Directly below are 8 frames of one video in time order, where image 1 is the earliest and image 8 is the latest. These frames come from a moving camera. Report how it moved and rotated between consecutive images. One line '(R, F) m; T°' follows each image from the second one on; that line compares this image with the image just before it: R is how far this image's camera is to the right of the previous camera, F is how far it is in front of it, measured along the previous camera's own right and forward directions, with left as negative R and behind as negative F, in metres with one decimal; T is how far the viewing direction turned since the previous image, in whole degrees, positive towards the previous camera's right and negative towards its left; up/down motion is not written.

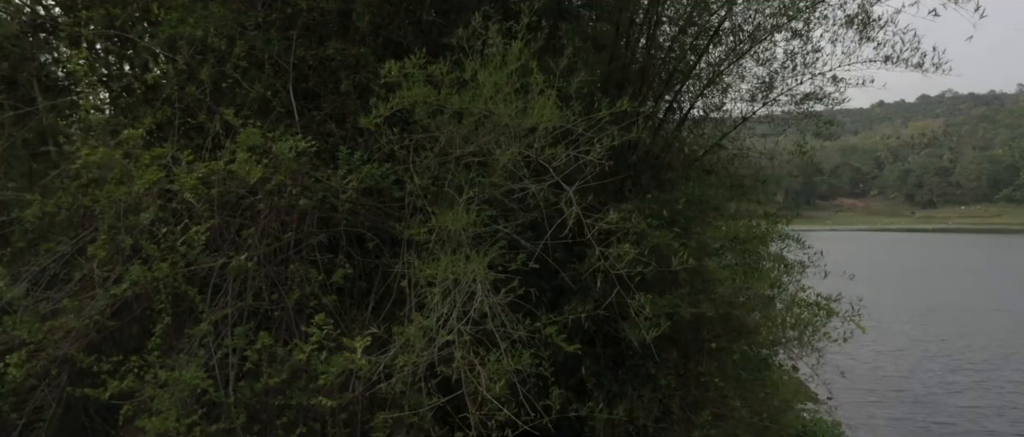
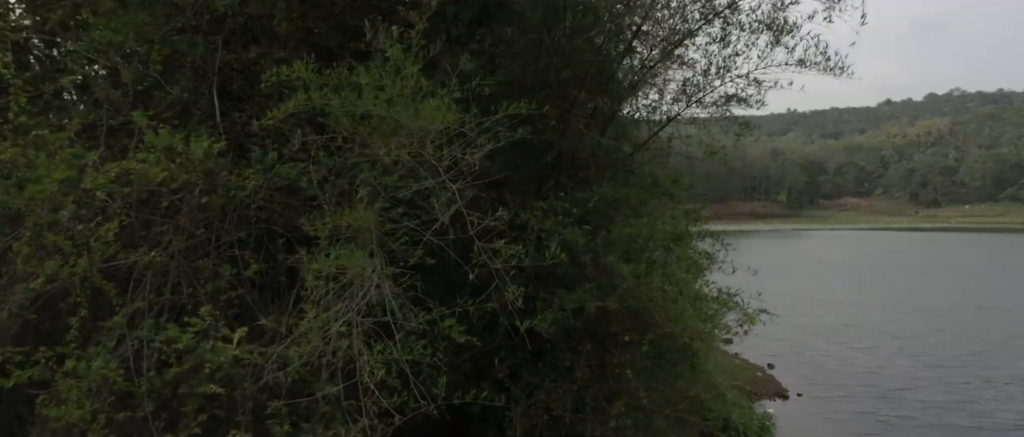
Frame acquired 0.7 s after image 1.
(+0.6, -0.2) m; 0°
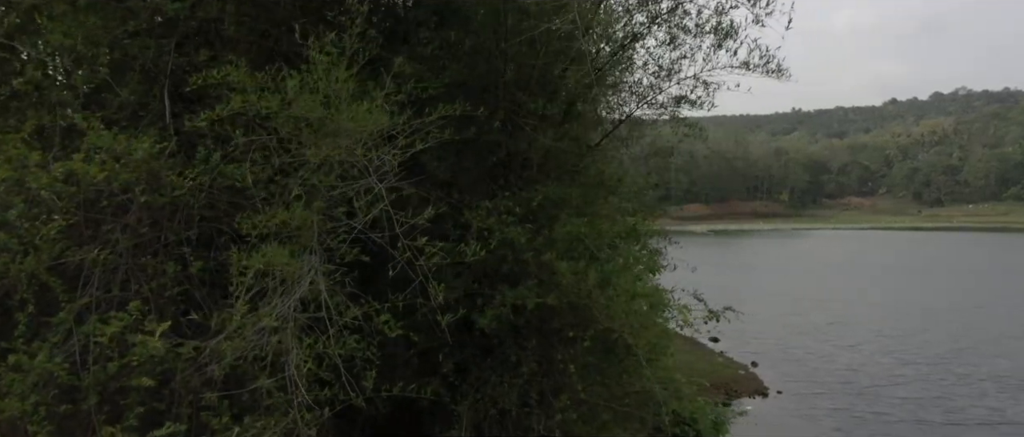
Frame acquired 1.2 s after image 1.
(+0.4, -0.1) m; 0°
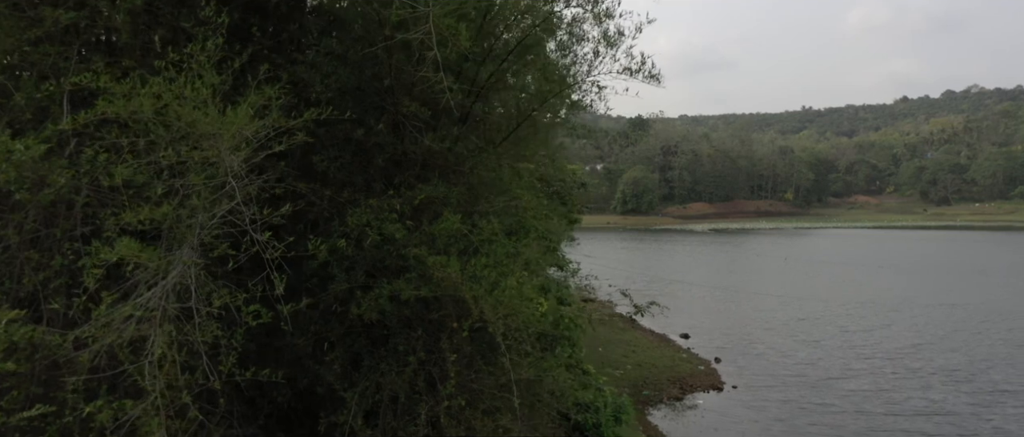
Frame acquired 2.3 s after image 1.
(+0.9, -0.3) m; 0°
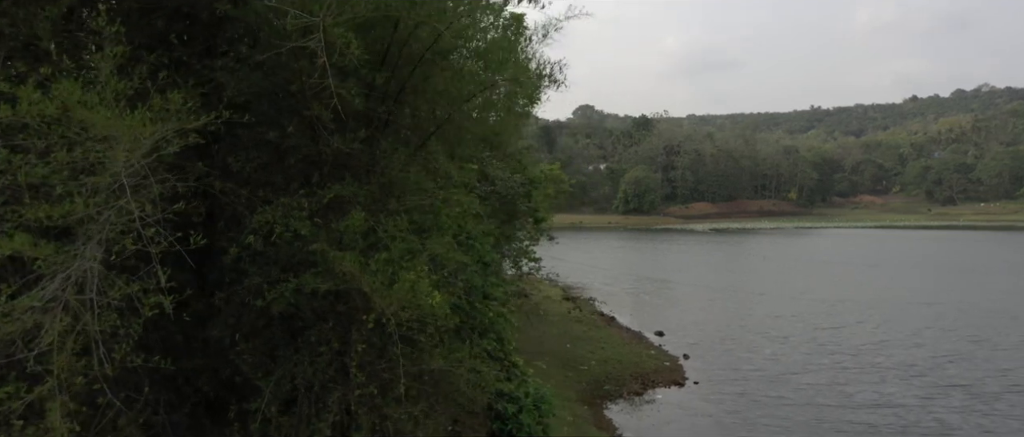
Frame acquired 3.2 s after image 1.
(+0.8, -0.3) m; 0°
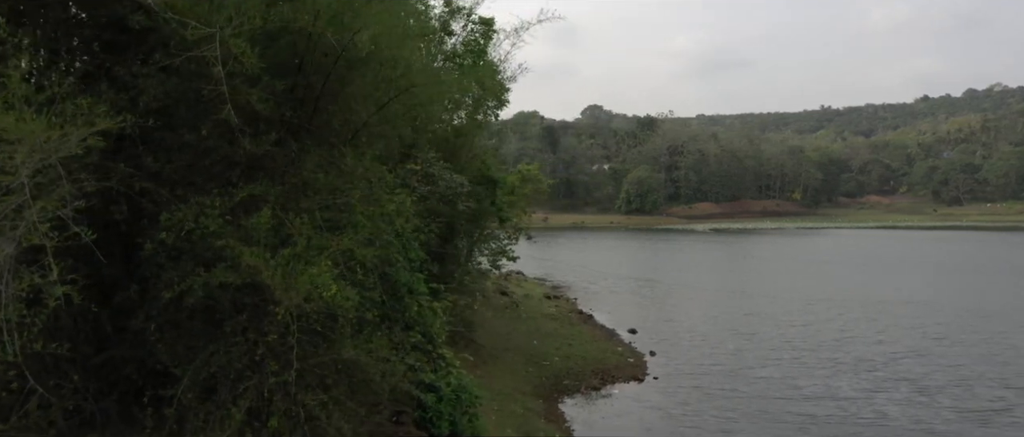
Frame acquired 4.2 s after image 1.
(+0.9, -0.4) m; 0°
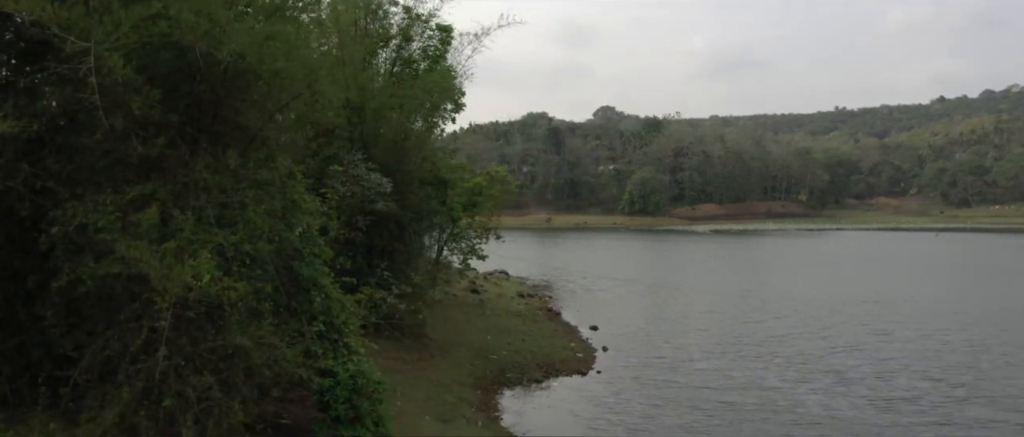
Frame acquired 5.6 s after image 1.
(+1.3, -0.6) m; 0°
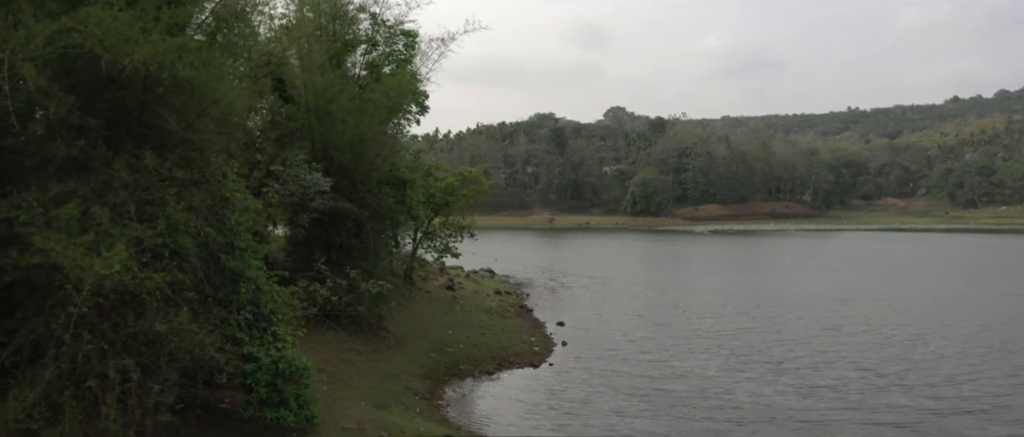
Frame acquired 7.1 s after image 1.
(+1.2, -0.7) m; 0°
